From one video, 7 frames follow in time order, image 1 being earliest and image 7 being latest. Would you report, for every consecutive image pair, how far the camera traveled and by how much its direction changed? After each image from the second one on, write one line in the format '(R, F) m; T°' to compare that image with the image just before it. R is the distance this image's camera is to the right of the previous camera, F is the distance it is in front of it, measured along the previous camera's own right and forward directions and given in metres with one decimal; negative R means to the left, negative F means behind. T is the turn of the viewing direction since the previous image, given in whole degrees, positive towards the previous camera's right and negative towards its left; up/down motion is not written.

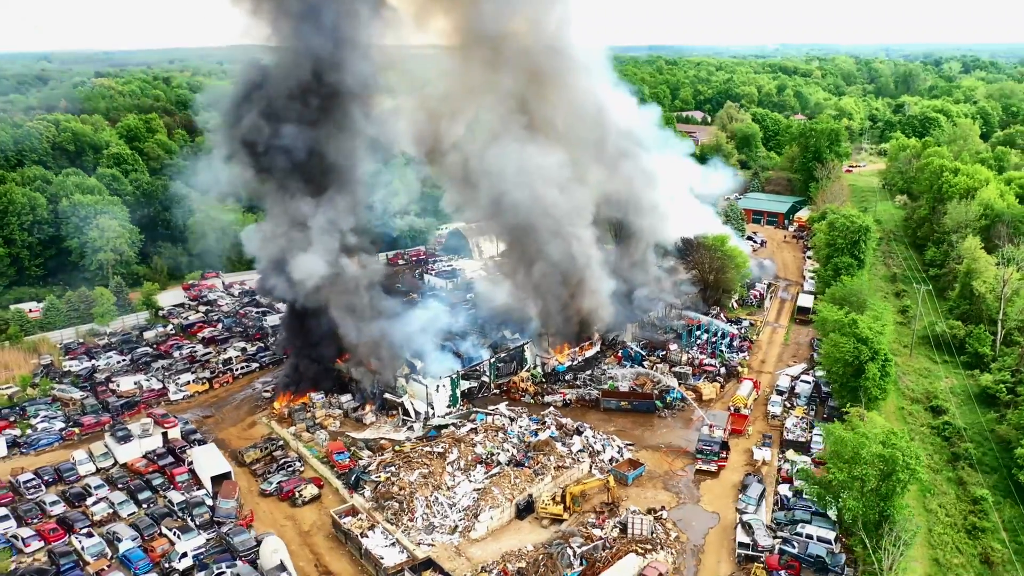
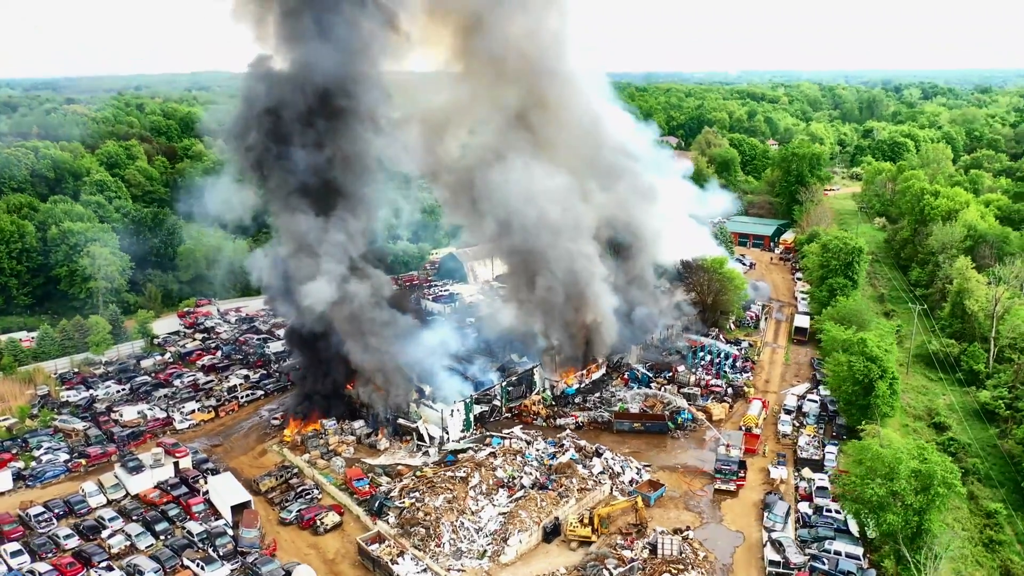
(-1.2, -0.1) m; +2°
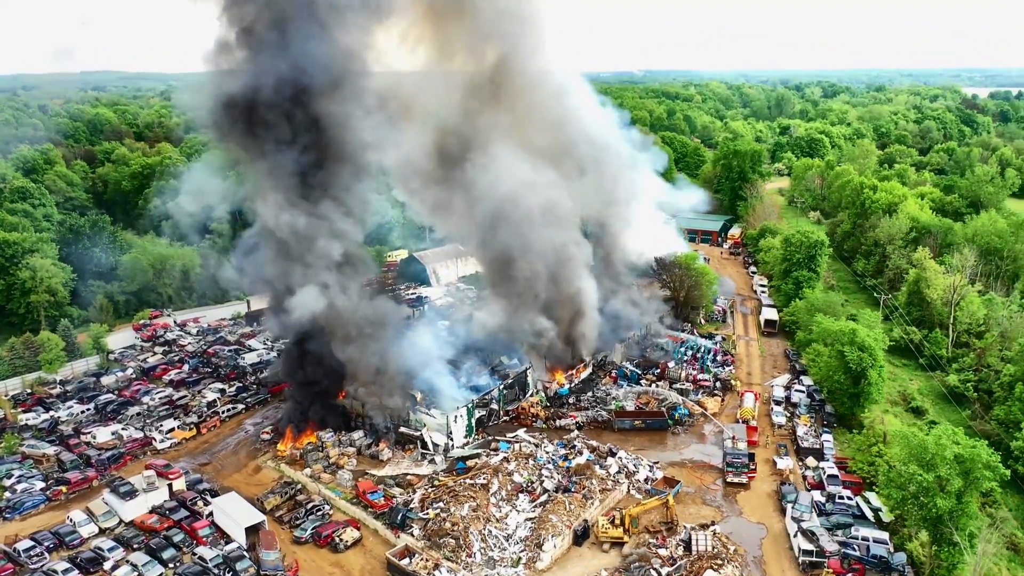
(-2.3, +0.4) m; +6°
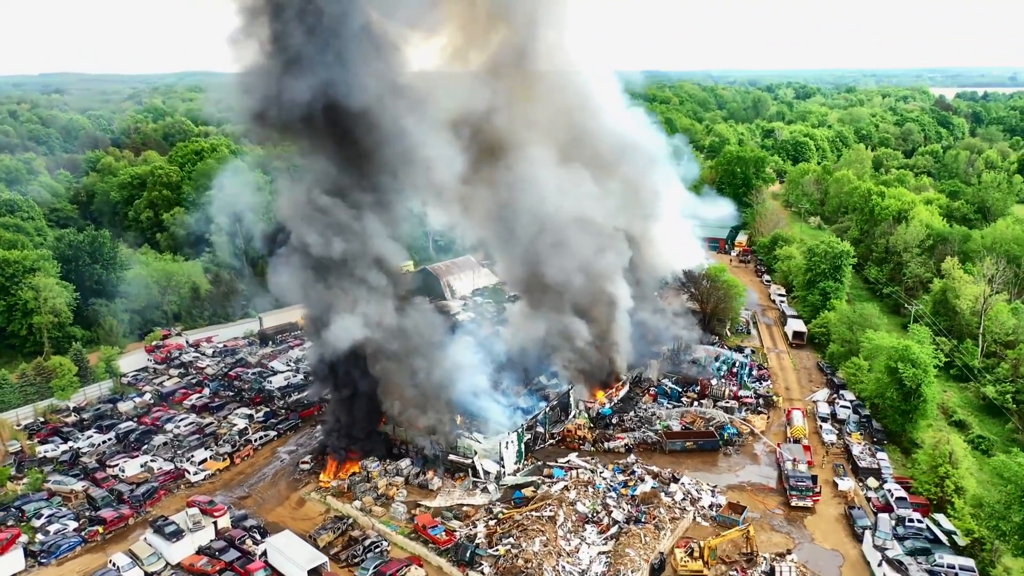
(-2.1, +0.7) m; +2°
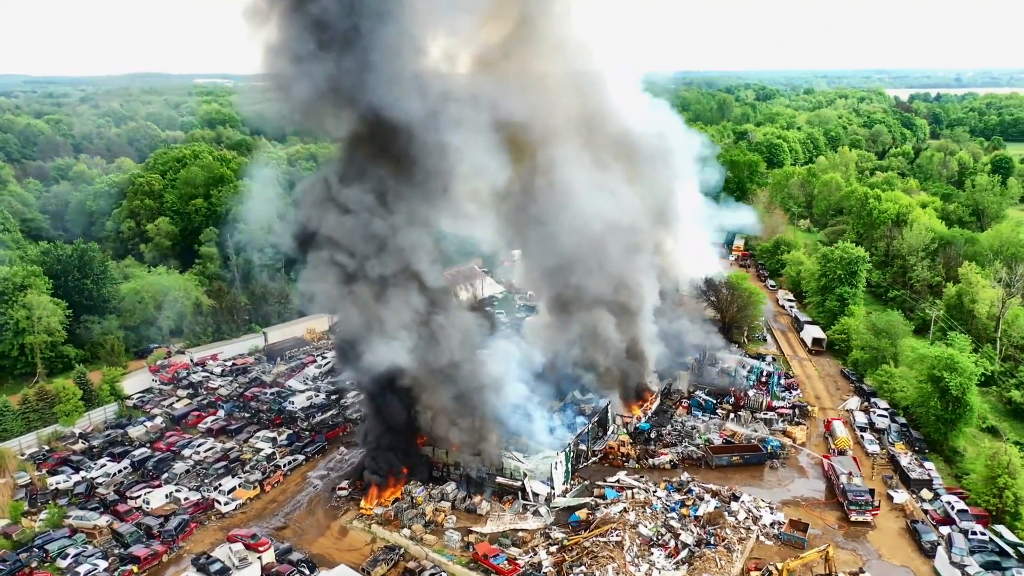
(-2.2, +0.8) m; +3°
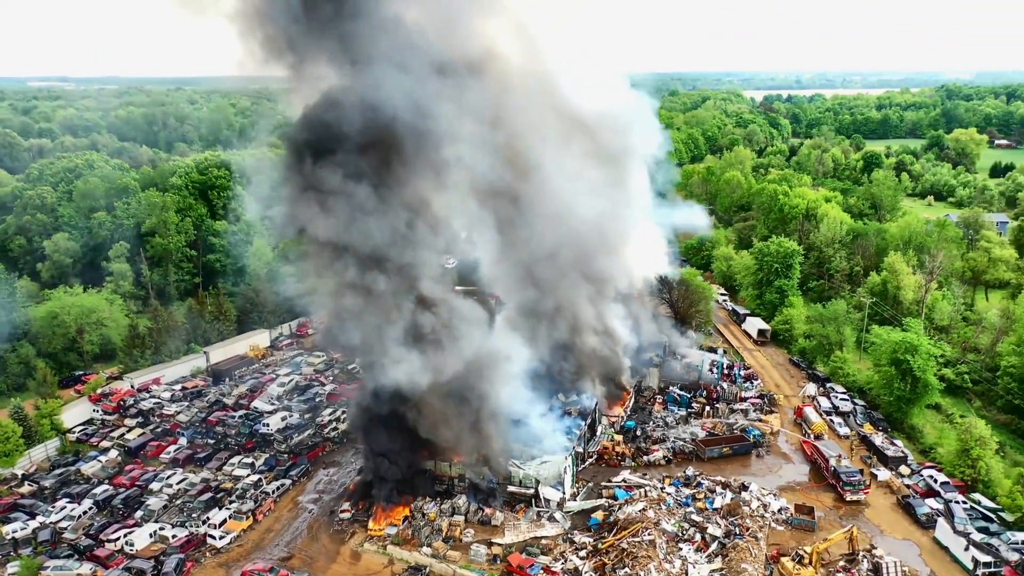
(-3.2, +0.5) m; +9°
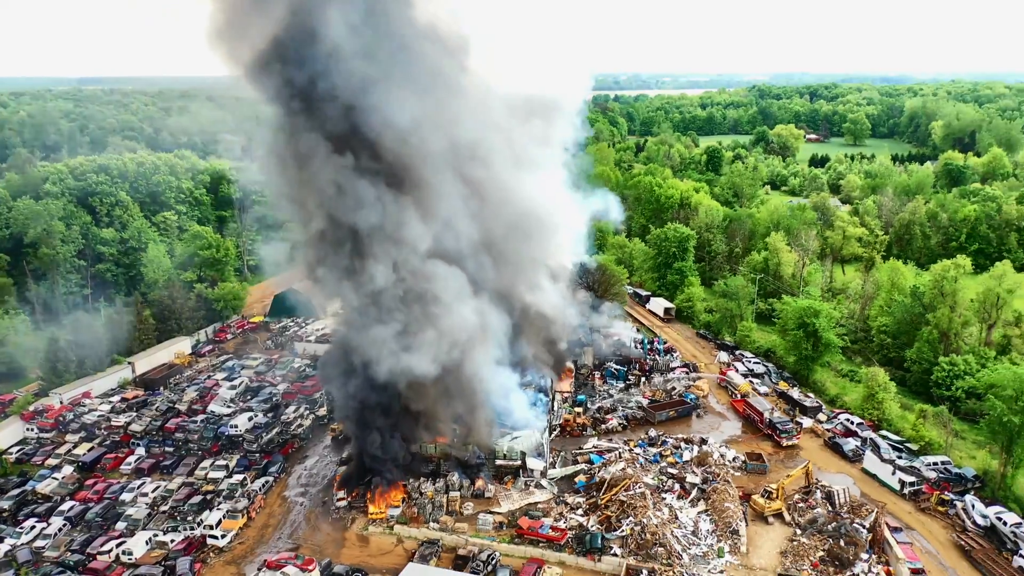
(-3.7, -1.0) m; +12°
